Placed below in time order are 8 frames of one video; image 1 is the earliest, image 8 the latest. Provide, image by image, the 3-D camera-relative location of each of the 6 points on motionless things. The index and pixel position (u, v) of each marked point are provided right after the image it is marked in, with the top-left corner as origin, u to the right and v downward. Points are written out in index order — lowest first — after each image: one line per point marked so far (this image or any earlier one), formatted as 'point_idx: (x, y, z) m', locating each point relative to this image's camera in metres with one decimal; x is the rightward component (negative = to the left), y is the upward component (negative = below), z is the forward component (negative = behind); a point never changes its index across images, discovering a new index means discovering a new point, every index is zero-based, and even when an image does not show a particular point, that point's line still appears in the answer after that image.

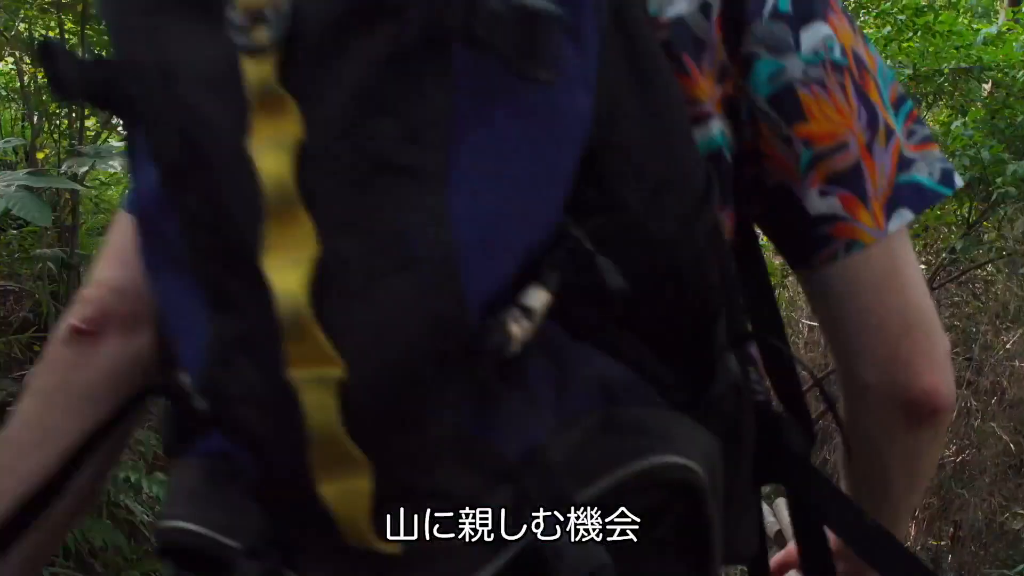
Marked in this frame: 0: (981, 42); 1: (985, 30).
0: (+2.0, +1.1, +5.5) m
1: (+2.1, +1.1, +5.6) m
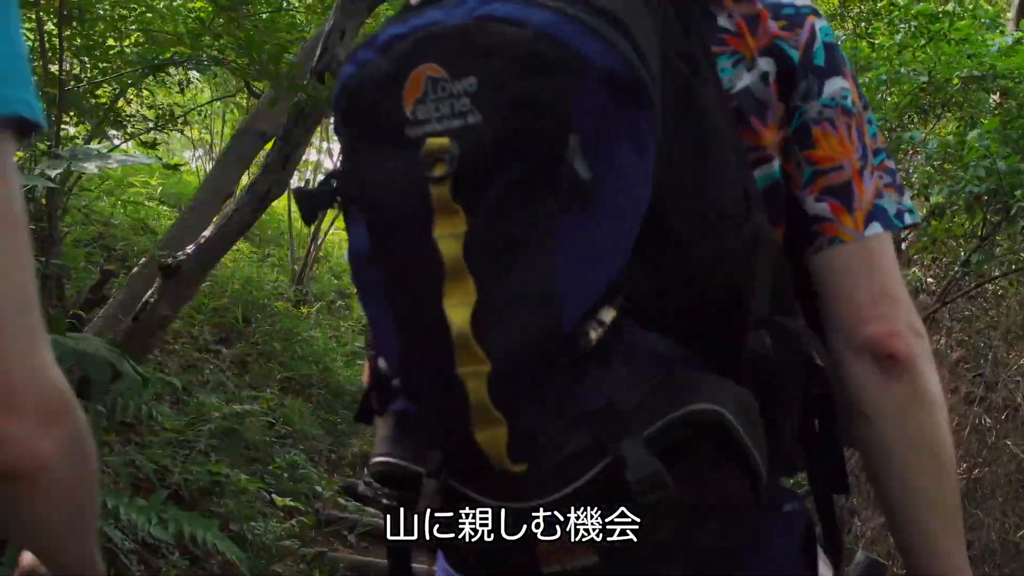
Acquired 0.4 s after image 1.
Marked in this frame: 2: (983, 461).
0: (+2.0, +1.0, +5.4) m
1: (+2.1, +1.1, +5.5) m
2: (+2.3, -0.8, +6.3) m
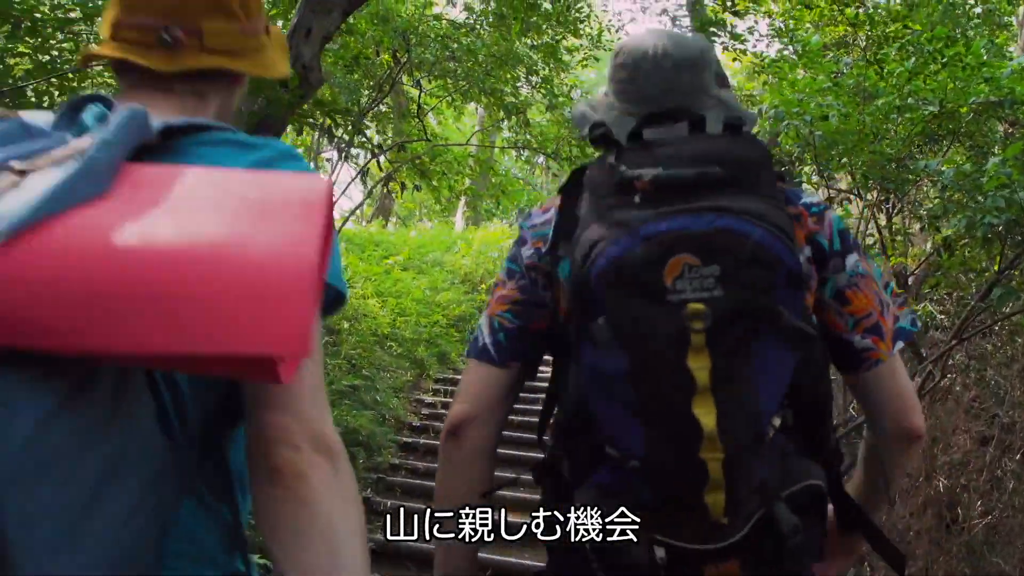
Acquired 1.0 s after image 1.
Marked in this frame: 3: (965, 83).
0: (+2.0, +0.9, +5.2) m
1: (+2.1, +0.9, +5.3) m
2: (+2.3, -1.0, +6.0) m
3: (+1.9, +0.8, +5.3) m
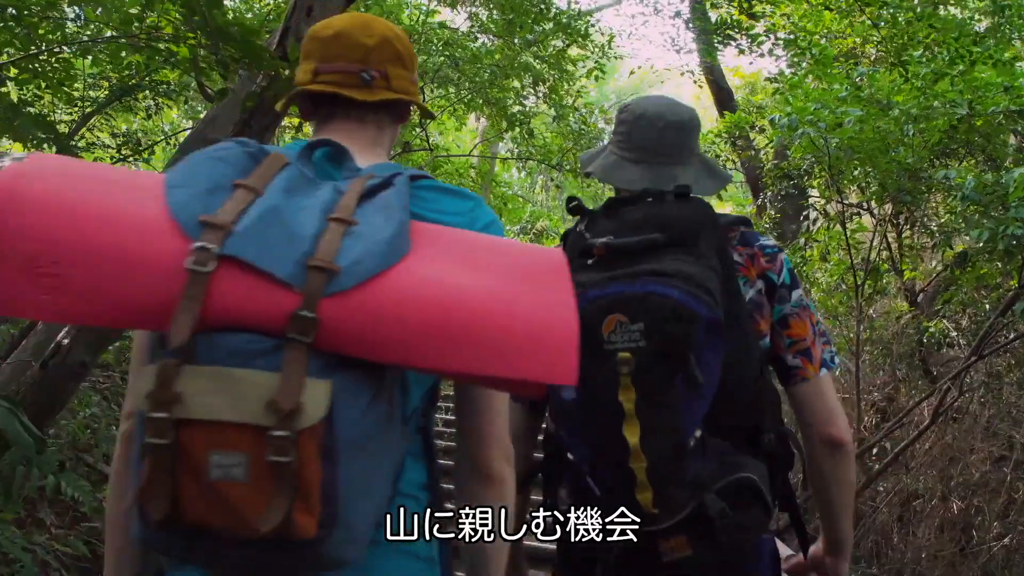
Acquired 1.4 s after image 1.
0: (+2.1, +0.8, +5.0) m
1: (+2.1, +0.9, +5.1) m
2: (+2.3, -1.1, +5.8) m
3: (+1.9, +0.8, +5.1) m
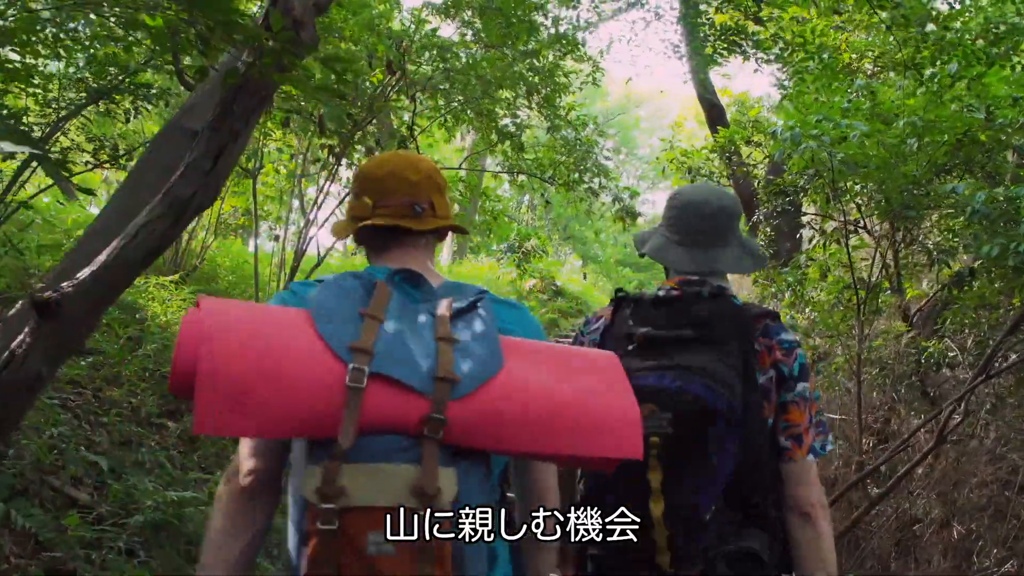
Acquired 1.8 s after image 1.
0: (+2.0, +0.7, +4.9) m
1: (+2.1, +0.8, +5.0) m
2: (+2.3, -1.2, +5.7) m
3: (+1.9, +0.7, +5.0) m
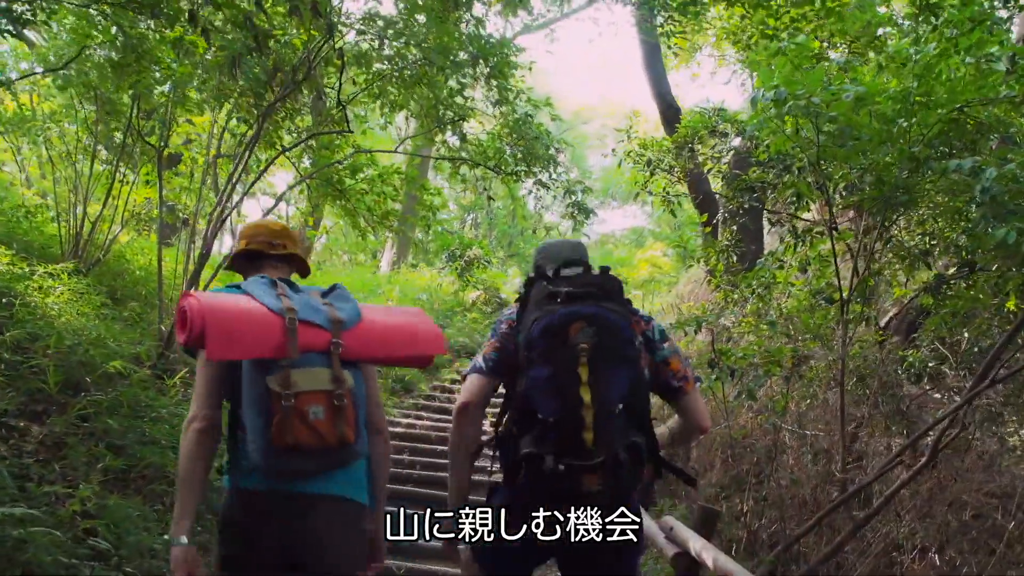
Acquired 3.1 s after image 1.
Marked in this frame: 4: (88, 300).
0: (+1.8, +0.7, +4.3) m
1: (+1.9, +0.8, +4.4) m
2: (+2.0, -1.2, +5.1) m
3: (+1.7, +0.7, +4.4) m
4: (-1.6, 0.0, +4.9) m
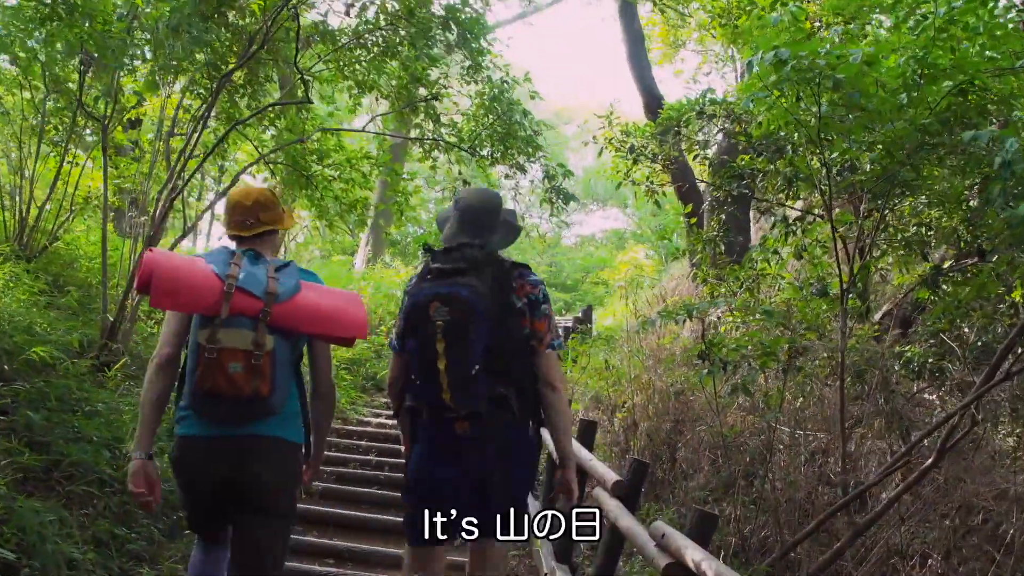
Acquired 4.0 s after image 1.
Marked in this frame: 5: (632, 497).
0: (+1.8, +0.8, +4.0) m
1: (+1.8, +0.8, +4.1) m
2: (+1.9, -1.1, +4.8) m
3: (+1.6, +0.8, +4.1) m
4: (-1.7, 0.0, +4.5) m
5: (+0.3, -0.5, +3.1) m
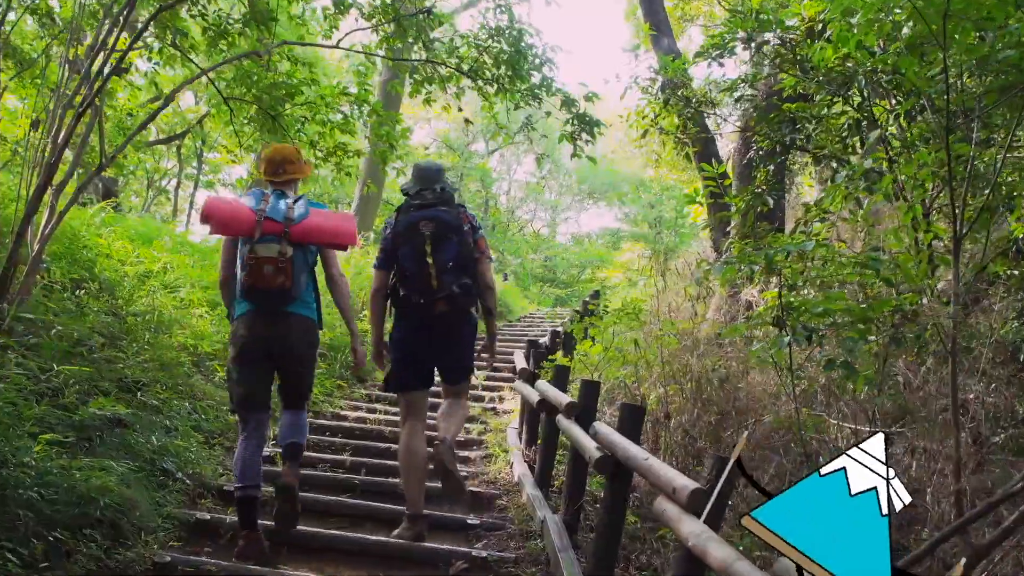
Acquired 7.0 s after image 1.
0: (+1.8, +0.9, +3.0) m
1: (+1.8, +1.0, +3.1) m
2: (+2.0, -1.0, +3.8) m
3: (+1.6, +0.9, +3.1) m
4: (-1.7, +0.1, +3.5) m
5: (+0.3, -0.4, +2.1) m
